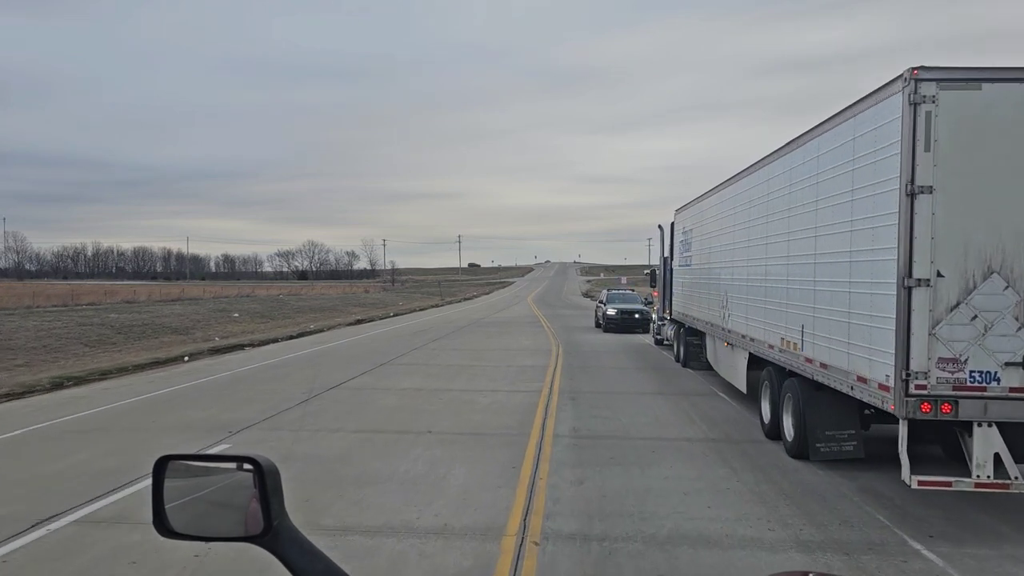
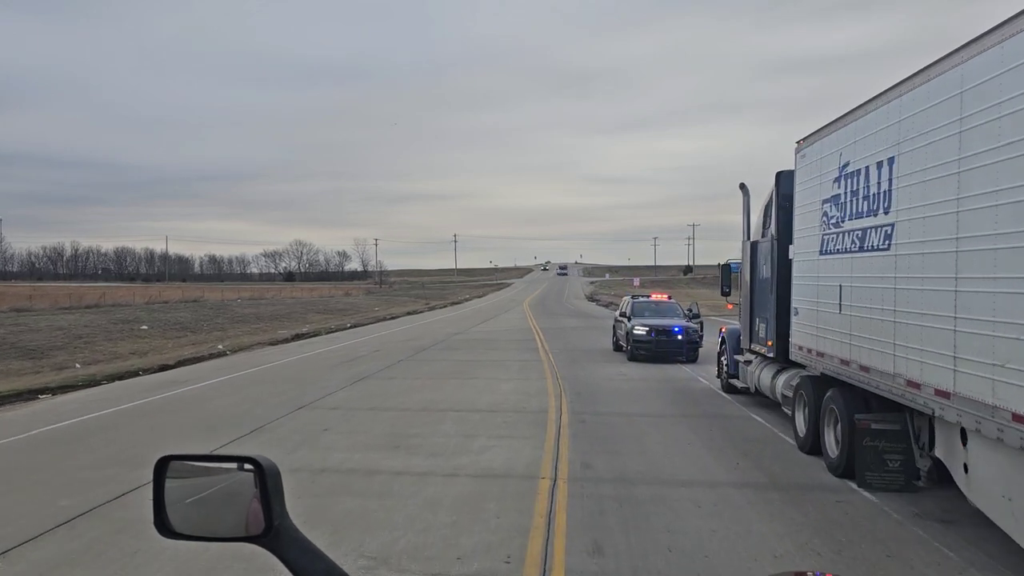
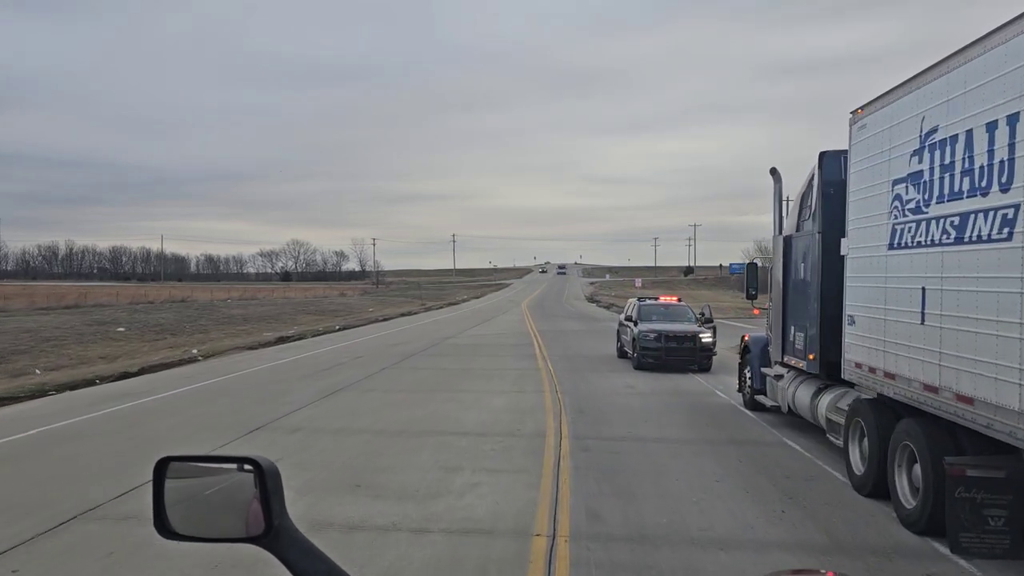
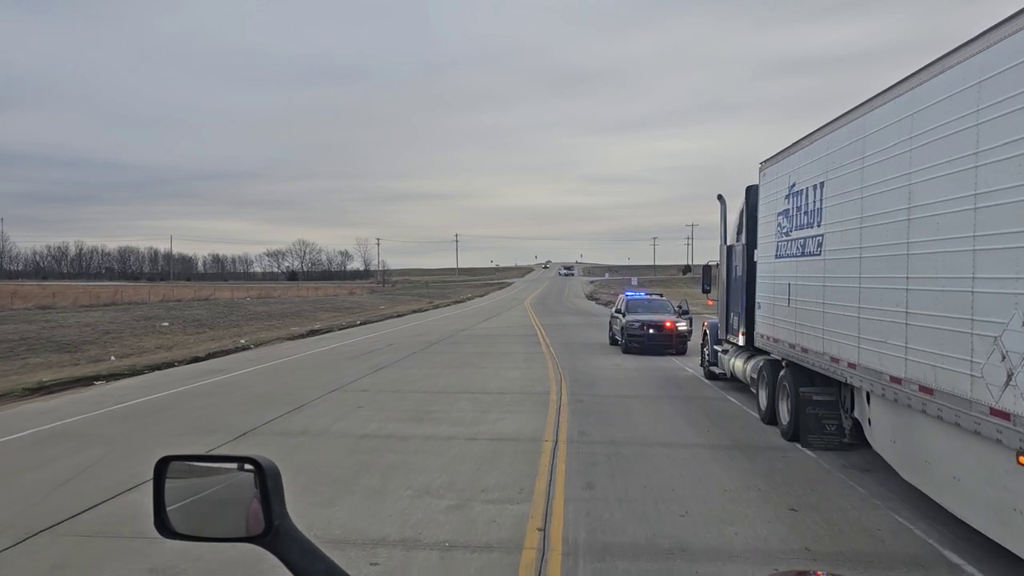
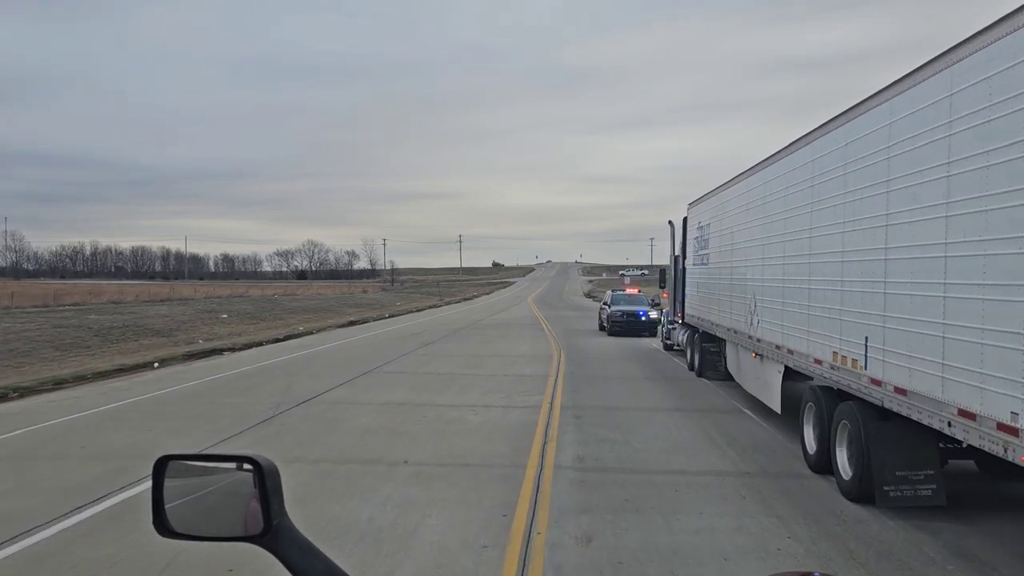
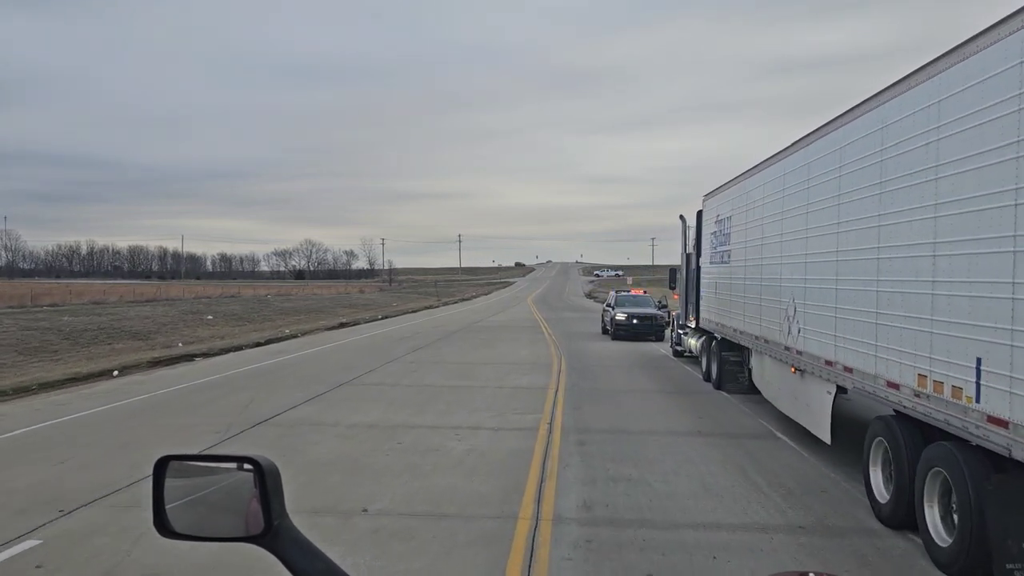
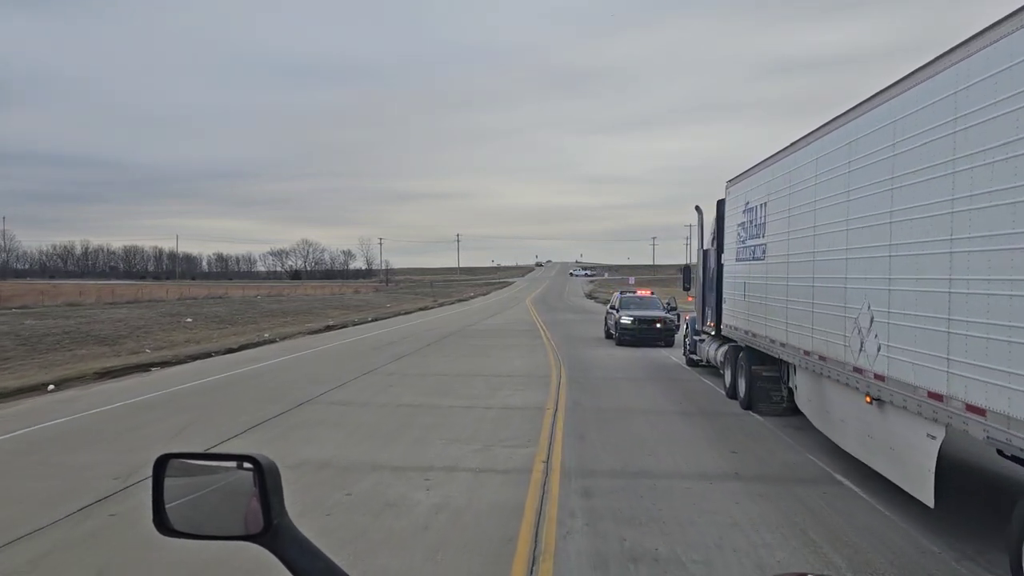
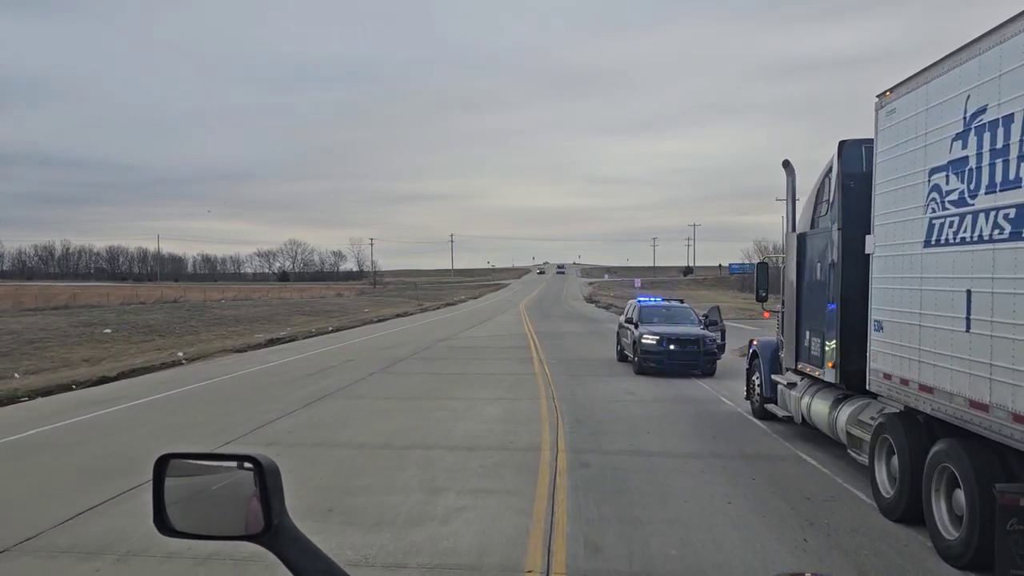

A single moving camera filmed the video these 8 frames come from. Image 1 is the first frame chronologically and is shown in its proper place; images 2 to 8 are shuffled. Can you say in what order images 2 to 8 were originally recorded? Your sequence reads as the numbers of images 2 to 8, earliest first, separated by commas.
5, 6, 7, 4, 2, 3, 8
